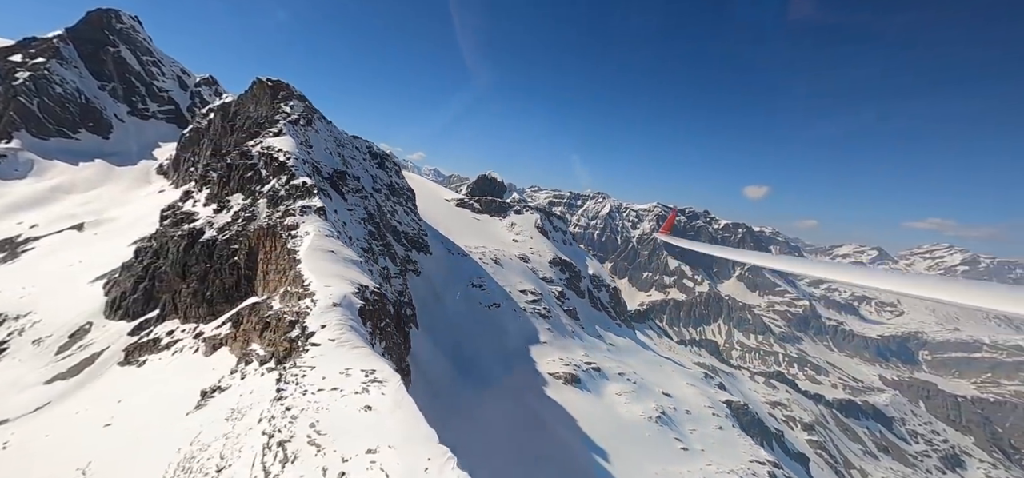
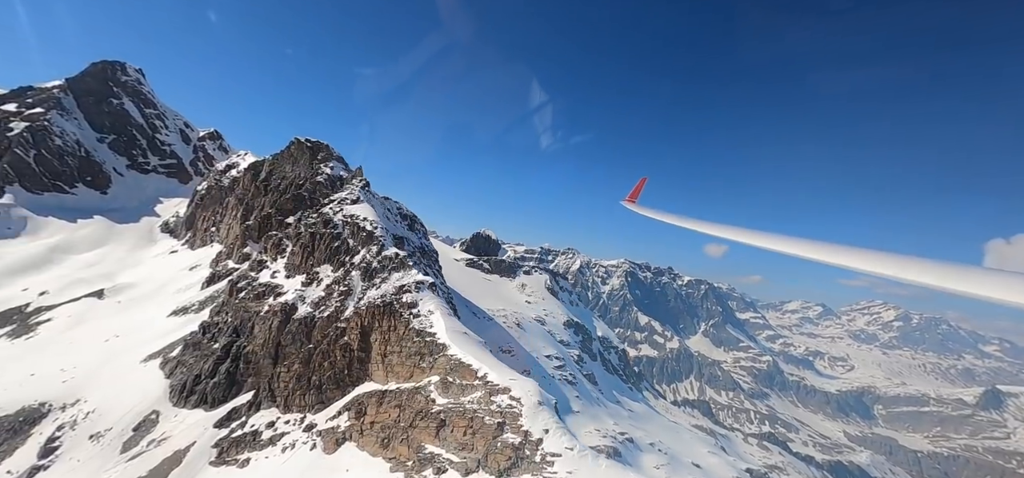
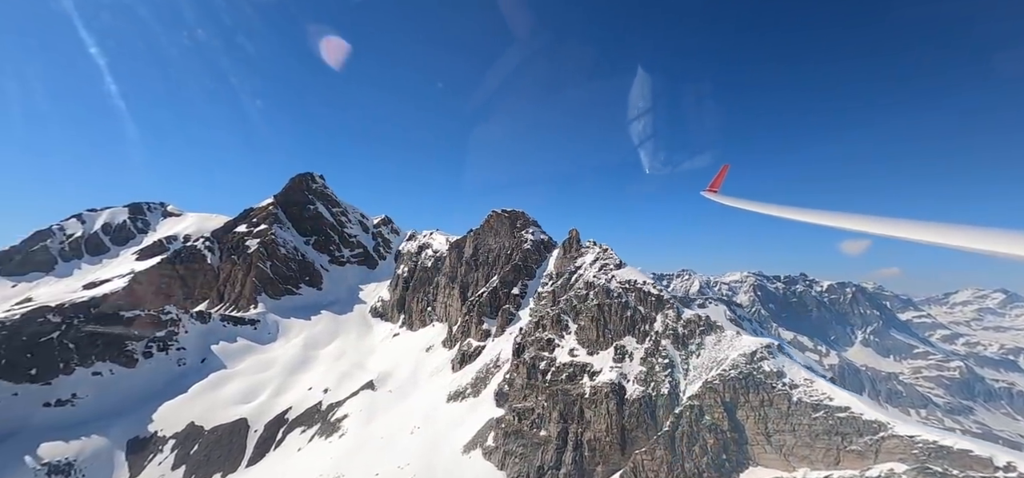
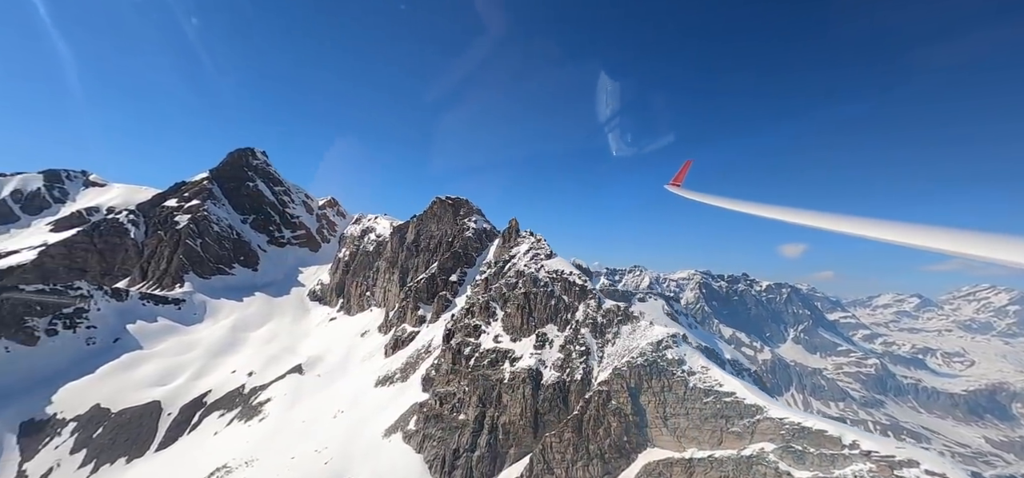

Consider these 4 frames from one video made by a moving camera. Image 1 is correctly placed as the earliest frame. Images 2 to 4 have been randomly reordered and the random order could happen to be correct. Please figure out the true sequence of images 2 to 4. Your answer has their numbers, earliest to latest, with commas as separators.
2, 4, 3
